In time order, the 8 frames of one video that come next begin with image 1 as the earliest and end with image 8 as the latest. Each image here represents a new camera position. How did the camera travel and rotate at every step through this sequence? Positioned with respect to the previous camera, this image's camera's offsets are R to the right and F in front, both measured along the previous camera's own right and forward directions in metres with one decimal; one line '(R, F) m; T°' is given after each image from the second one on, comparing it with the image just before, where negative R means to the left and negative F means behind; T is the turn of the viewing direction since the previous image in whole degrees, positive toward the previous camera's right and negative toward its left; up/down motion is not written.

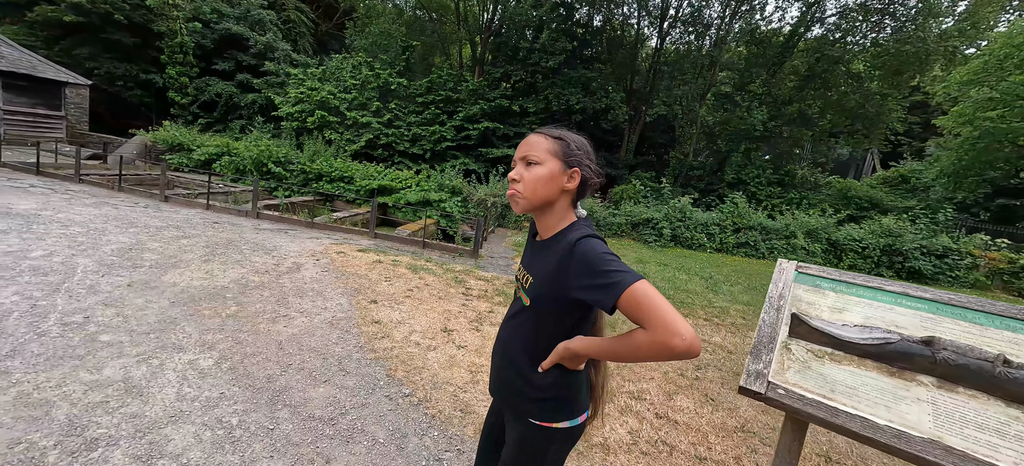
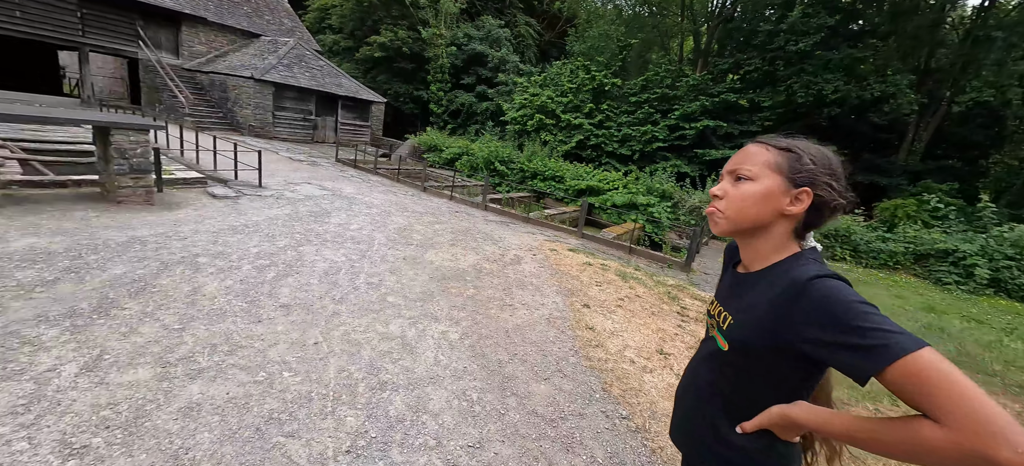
(-0.6, +0.2) m; -27°
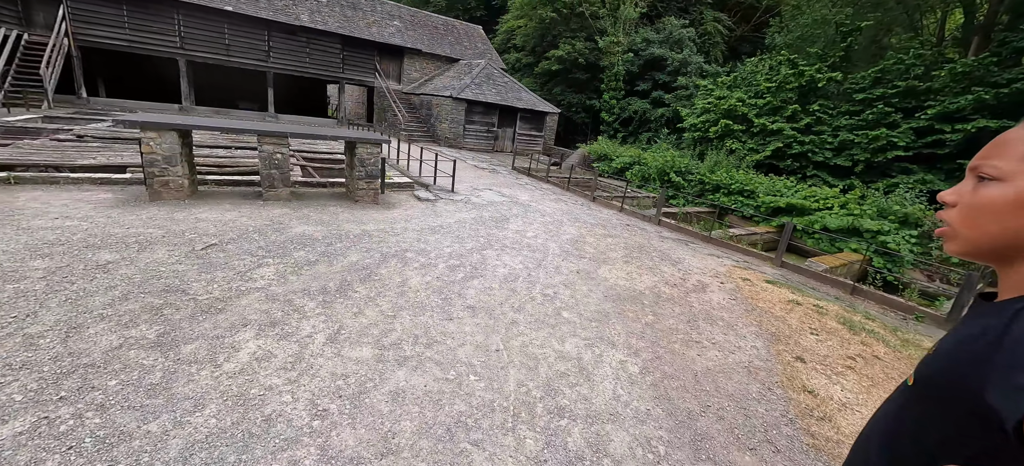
(-0.4, +0.2) m; -23°
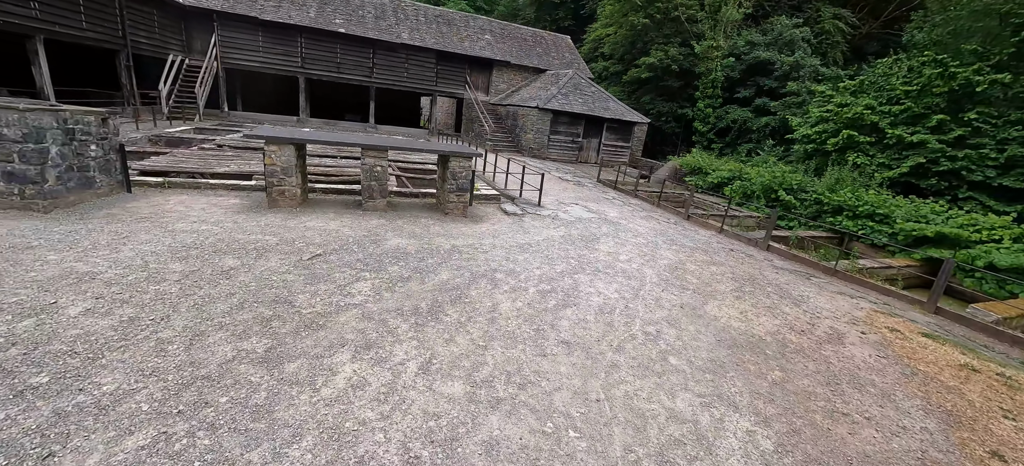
(-0.3, +0.3) m; -11°
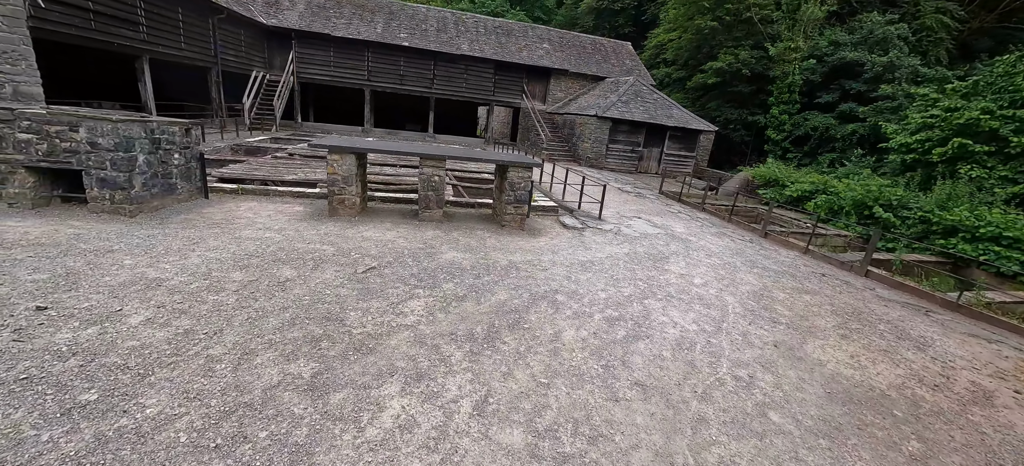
(-0.2, +0.4) m; -8°
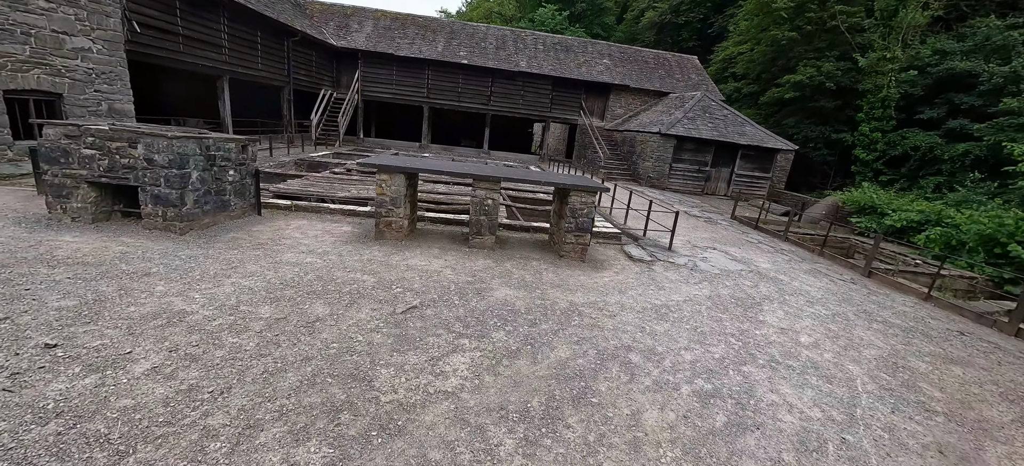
(-0.2, +0.7) m; -7°
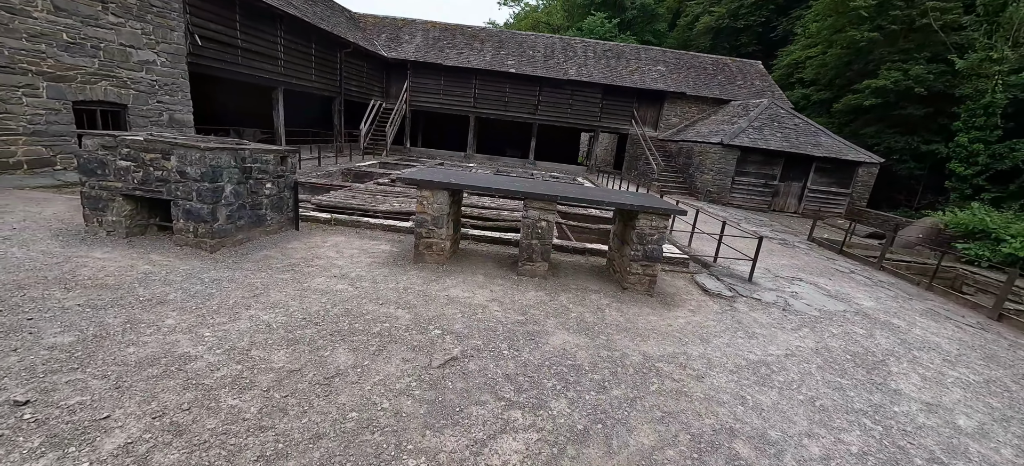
(-0.2, +0.7) m; -6°
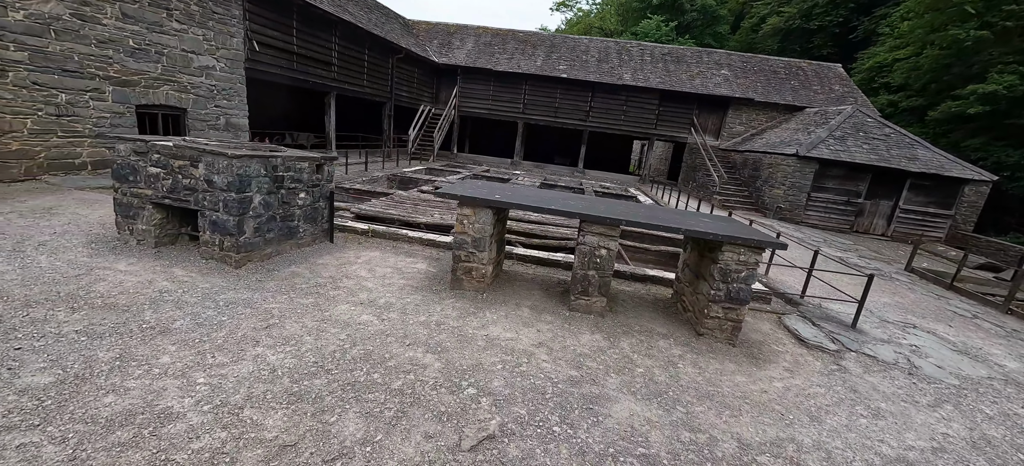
(-0.1, +0.7) m; -6°
